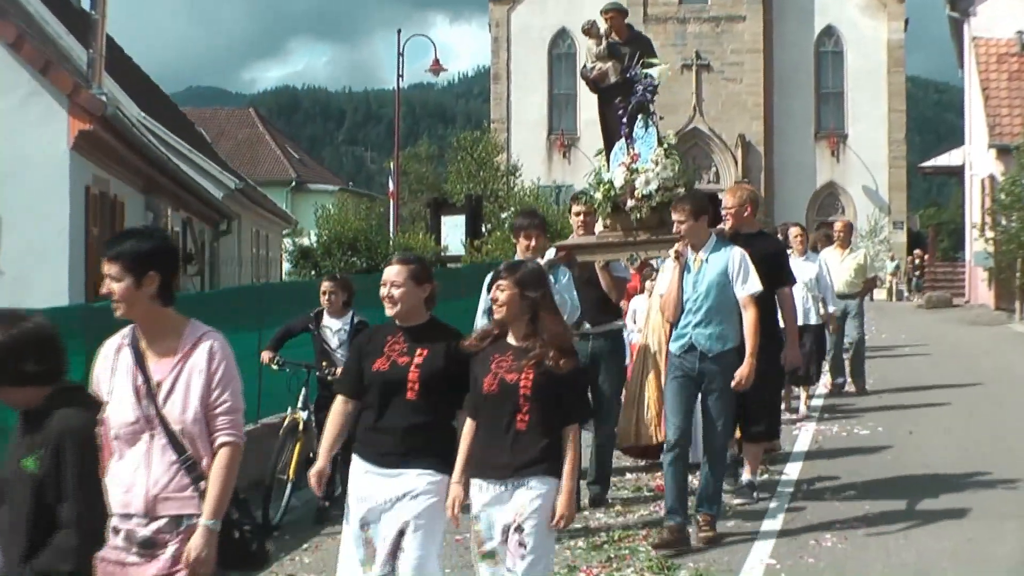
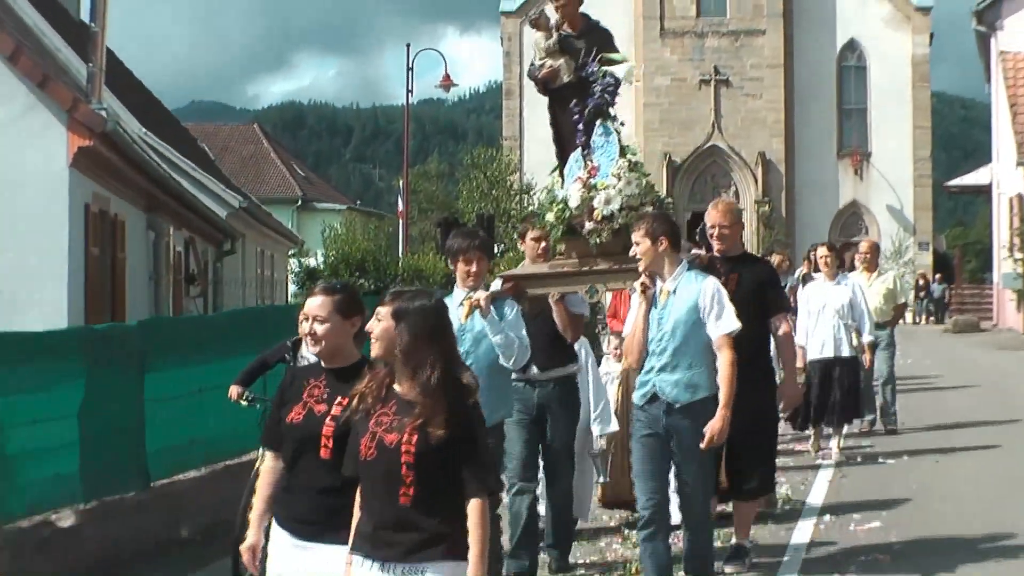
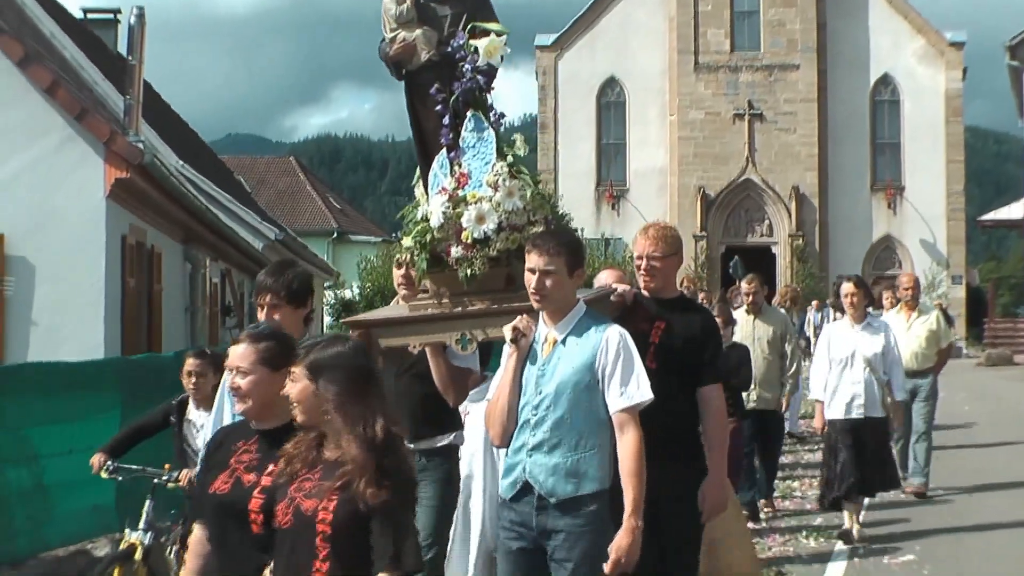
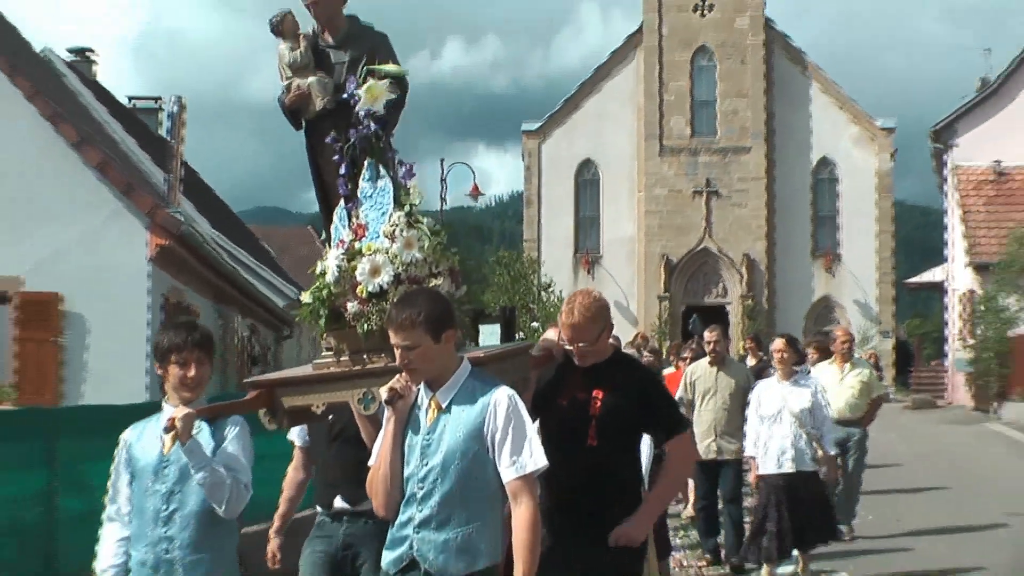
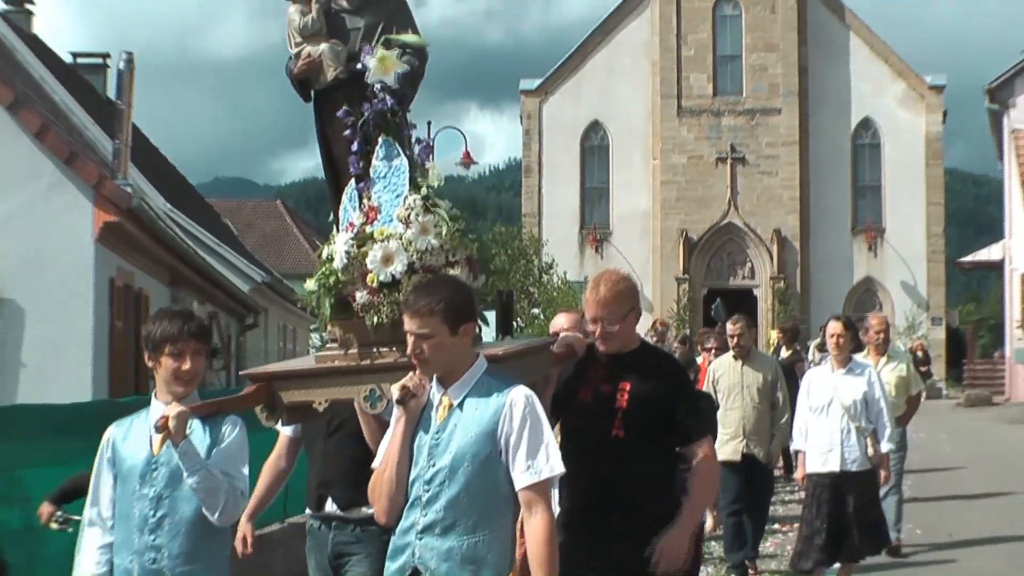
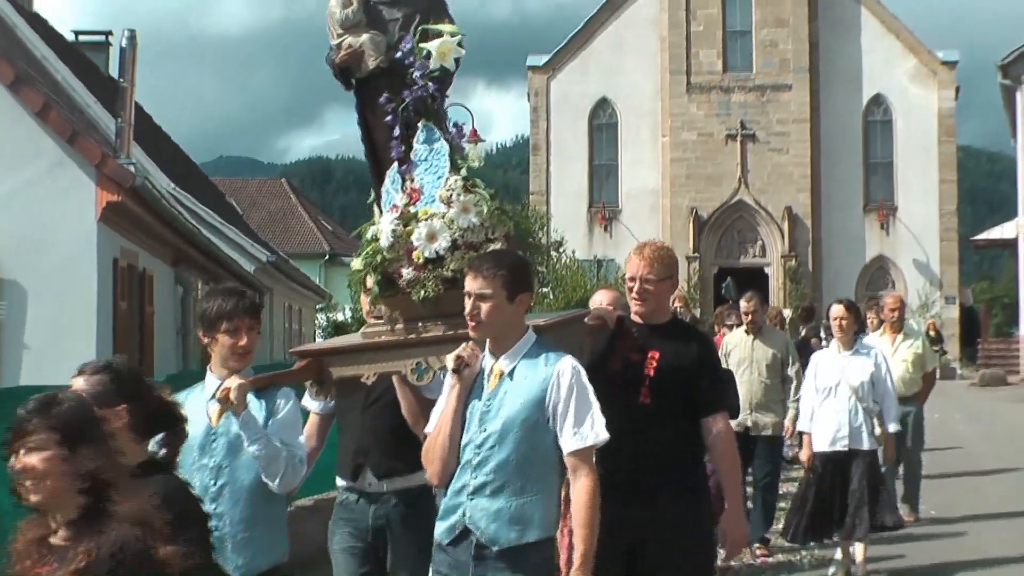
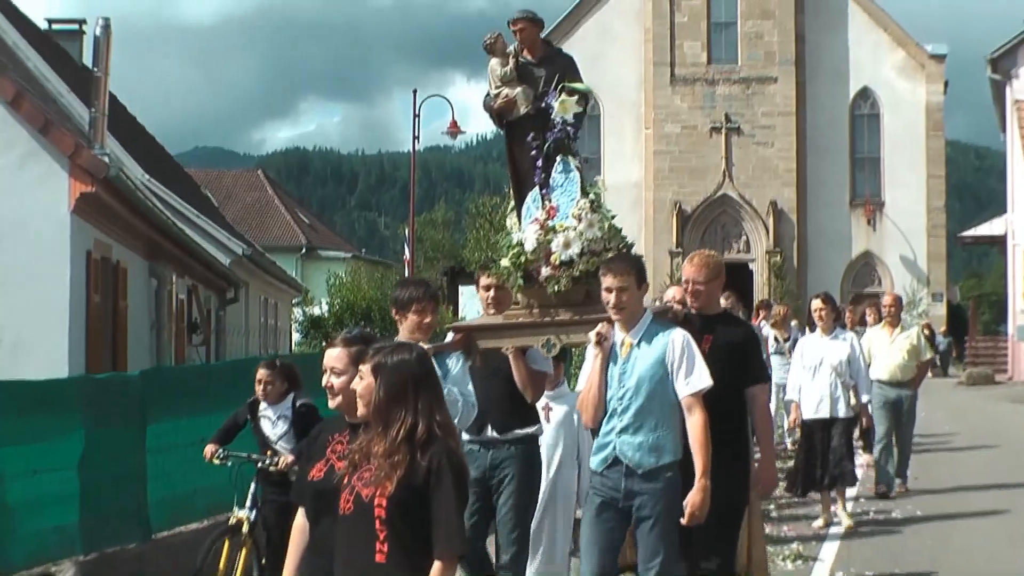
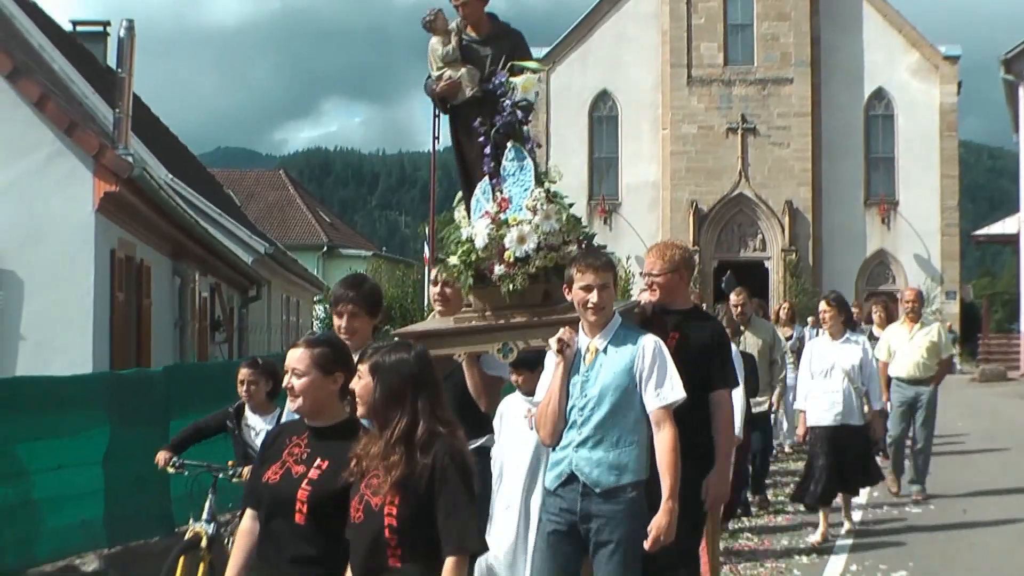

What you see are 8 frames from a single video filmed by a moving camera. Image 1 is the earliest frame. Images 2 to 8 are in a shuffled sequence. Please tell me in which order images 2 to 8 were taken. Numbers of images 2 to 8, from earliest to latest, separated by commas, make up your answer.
2, 7, 8, 3, 6, 5, 4
